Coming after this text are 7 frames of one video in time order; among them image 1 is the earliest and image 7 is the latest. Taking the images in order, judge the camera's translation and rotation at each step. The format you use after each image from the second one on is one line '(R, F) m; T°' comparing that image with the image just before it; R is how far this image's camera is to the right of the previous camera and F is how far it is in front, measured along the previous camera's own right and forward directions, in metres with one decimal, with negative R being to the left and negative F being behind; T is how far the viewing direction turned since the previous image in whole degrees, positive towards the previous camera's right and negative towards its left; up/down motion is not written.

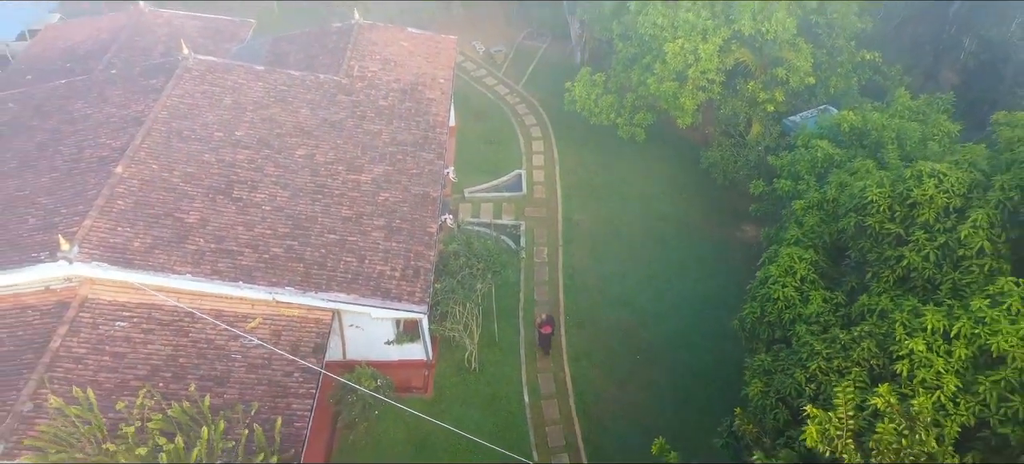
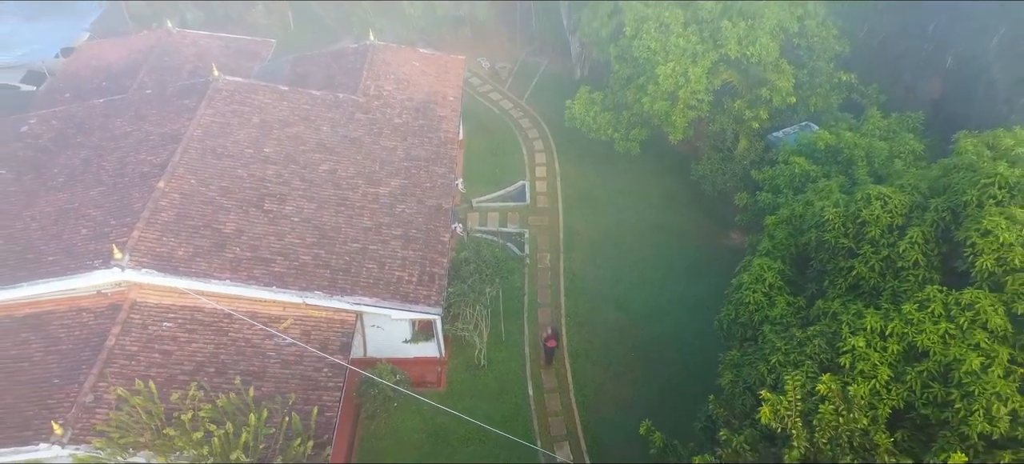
(-0.2, -1.5) m; 0°
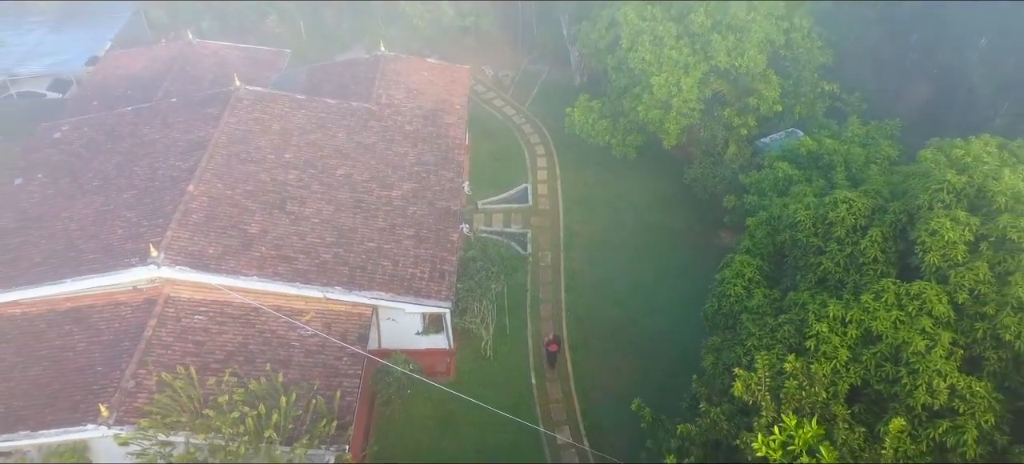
(-0.1, -1.3) m; 0°
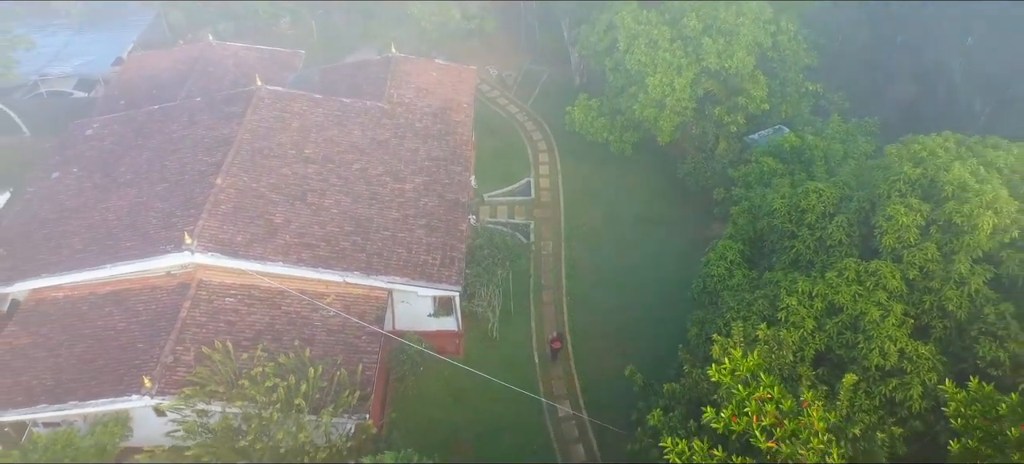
(-0.1, -1.4) m; 0°
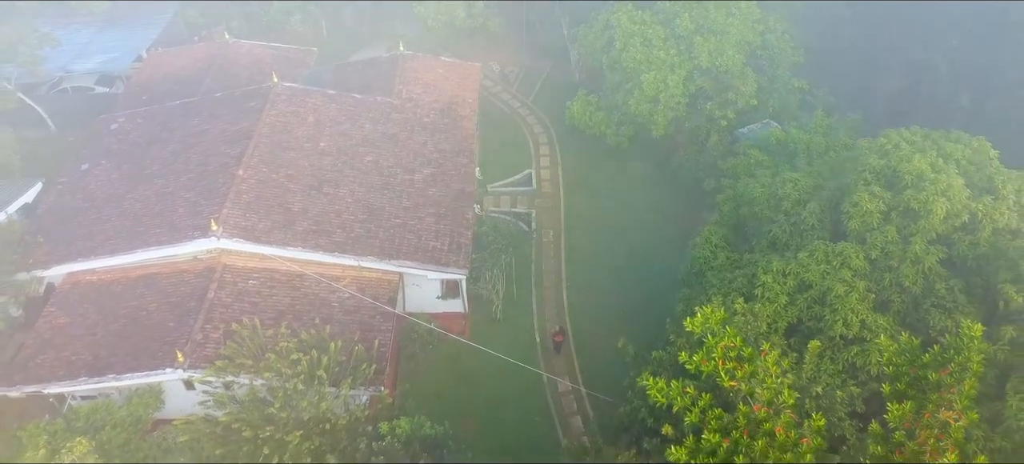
(-0.1, -1.3) m; 0°
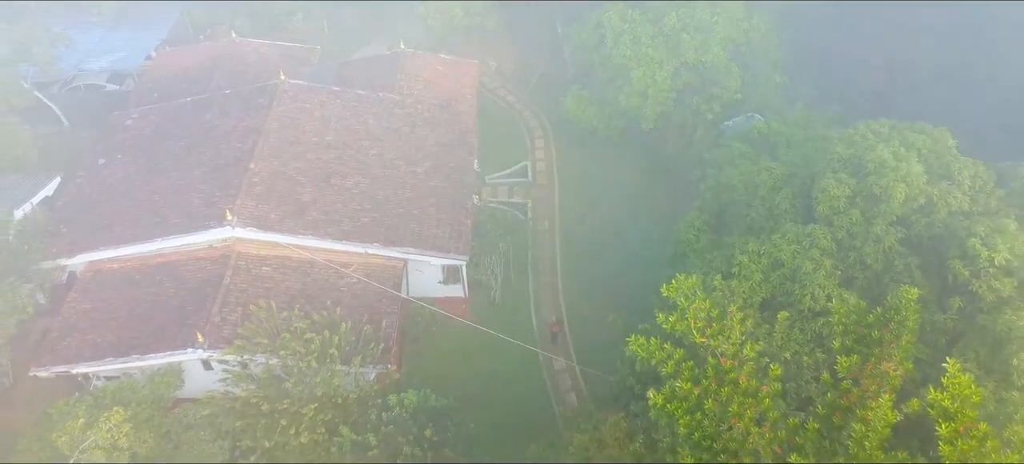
(-0.1, -1.2) m; 0°
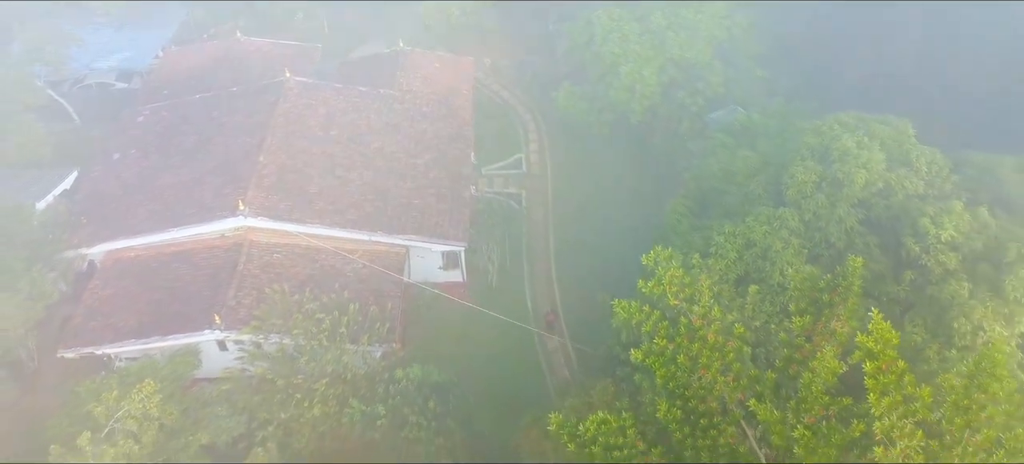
(-0.1, -1.3) m; +1°
